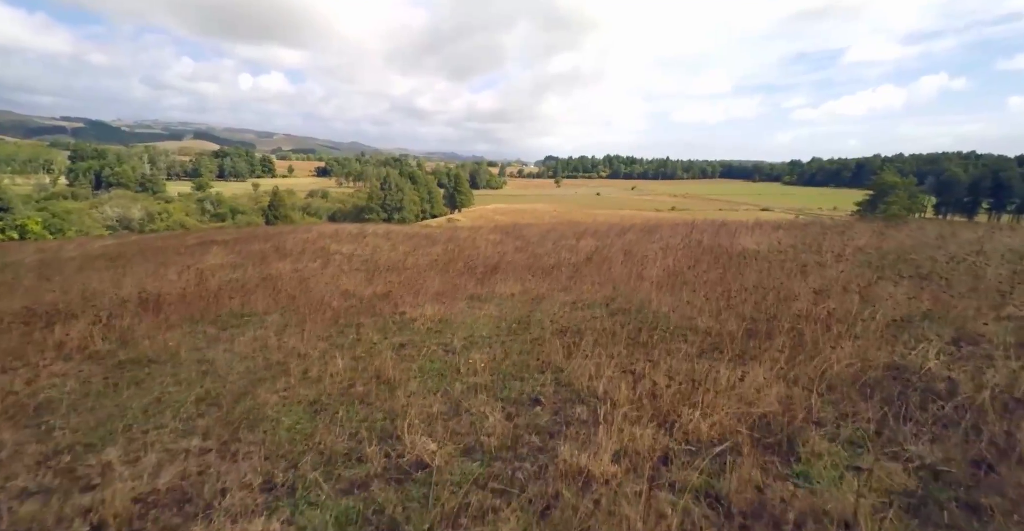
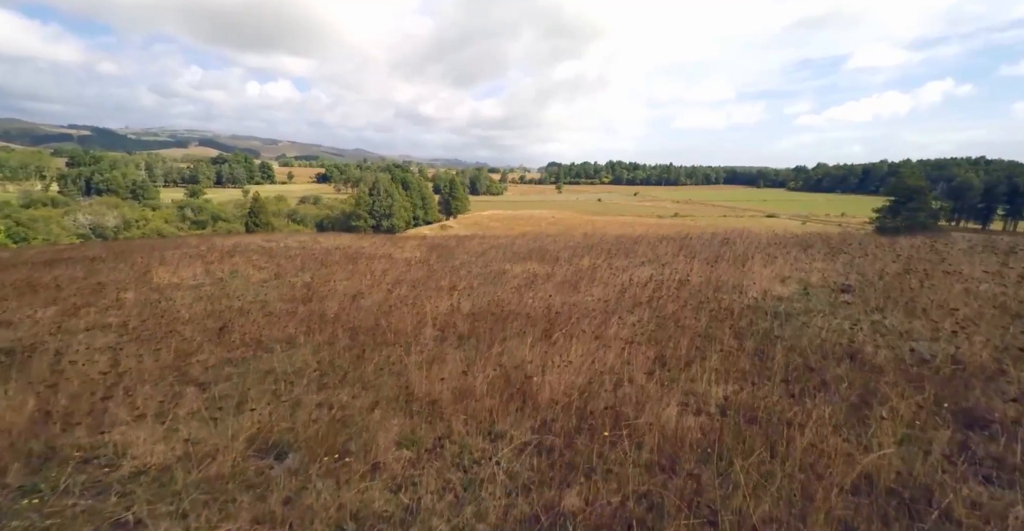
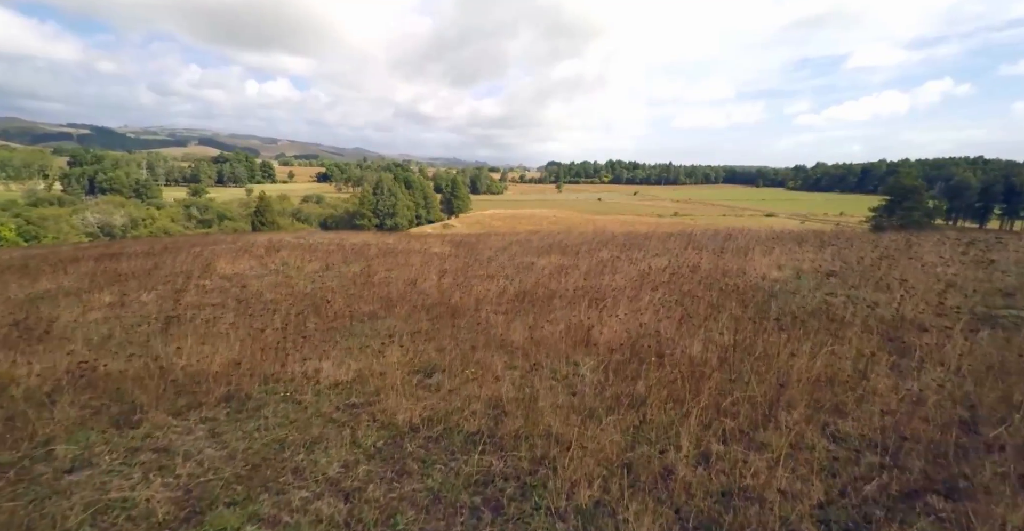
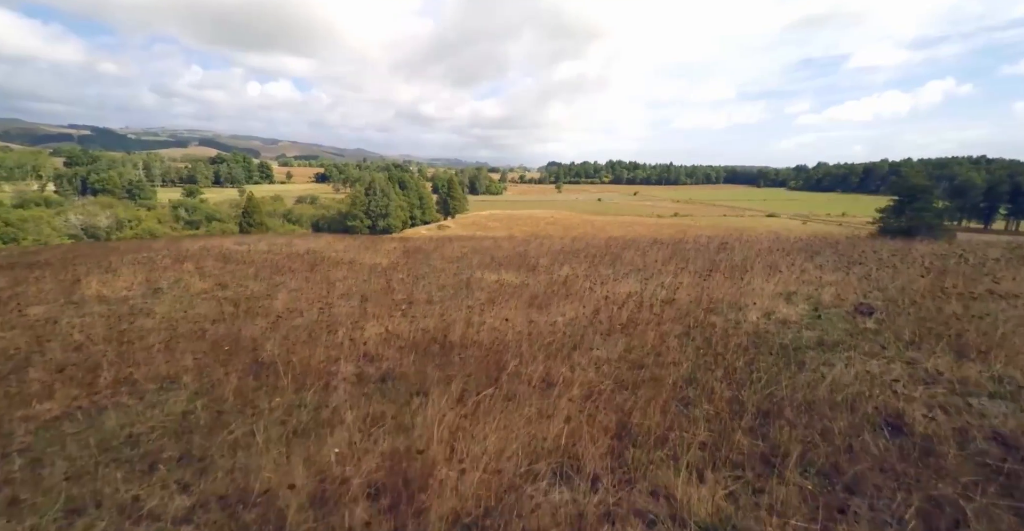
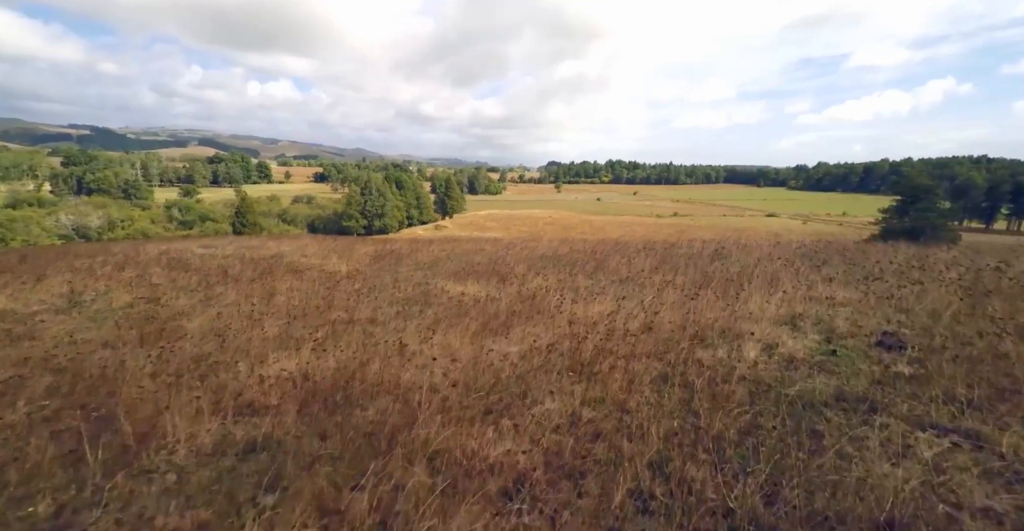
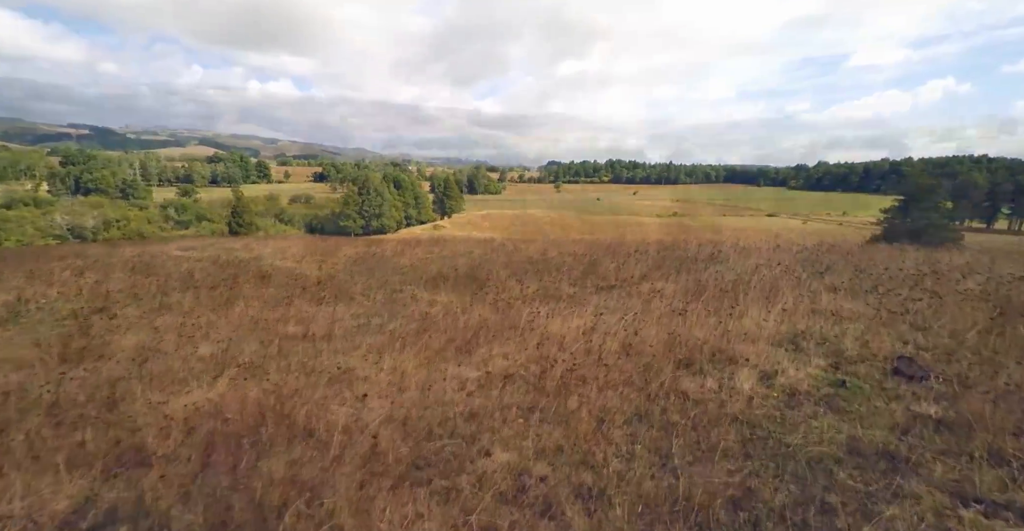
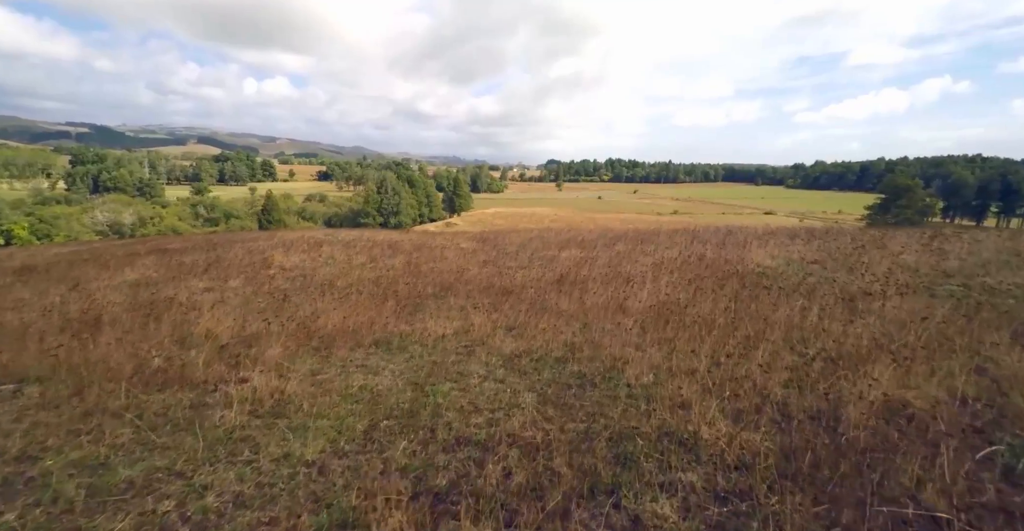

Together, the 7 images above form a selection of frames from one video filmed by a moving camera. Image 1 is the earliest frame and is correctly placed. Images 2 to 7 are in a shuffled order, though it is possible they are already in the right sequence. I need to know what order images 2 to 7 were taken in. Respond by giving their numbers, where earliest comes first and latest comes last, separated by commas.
7, 3, 2, 4, 5, 6
